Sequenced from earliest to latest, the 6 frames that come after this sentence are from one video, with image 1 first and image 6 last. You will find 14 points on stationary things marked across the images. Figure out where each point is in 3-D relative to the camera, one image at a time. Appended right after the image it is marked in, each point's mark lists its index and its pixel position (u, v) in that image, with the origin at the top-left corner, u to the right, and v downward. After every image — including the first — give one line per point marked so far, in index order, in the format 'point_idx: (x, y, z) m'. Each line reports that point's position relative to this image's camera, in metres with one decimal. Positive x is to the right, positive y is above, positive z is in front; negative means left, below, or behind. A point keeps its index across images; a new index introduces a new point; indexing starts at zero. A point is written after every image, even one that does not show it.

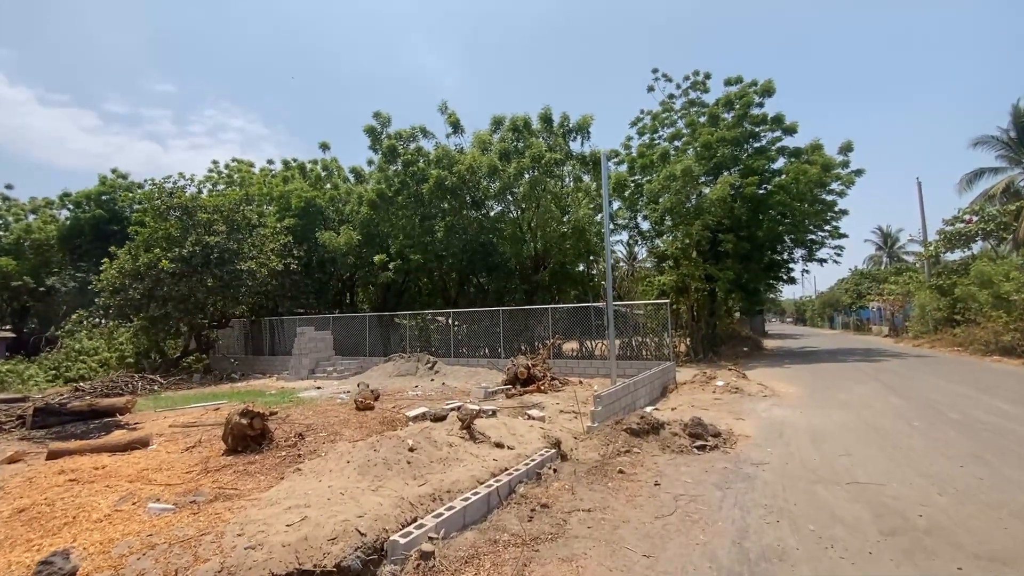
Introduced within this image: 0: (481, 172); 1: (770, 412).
0: (-1.3, +4.7, +19.6) m
1: (+4.3, -2.1, +8.1) m
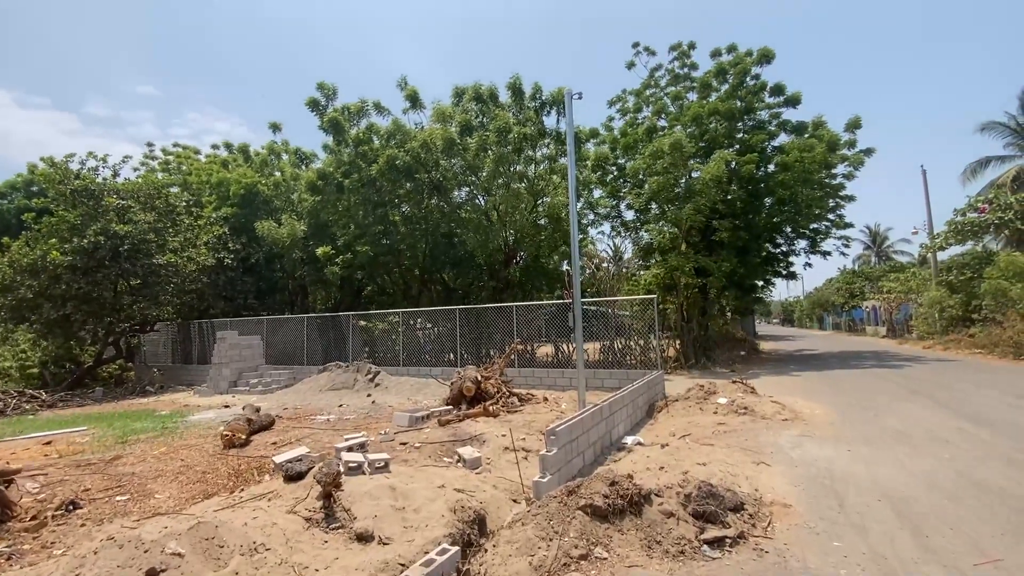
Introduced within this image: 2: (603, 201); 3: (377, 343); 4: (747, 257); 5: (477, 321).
0: (-2.6, +4.9, +17.0) m
1: (+3.4, -1.9, +5.6) m
2: (+3.6, +3.4, +18.9) m
3: (-4.1, -1.7, +14.7) m
4: (+8.3, +1.1, +17.1) m
5: (-0.9, -0.9, +13.2) m
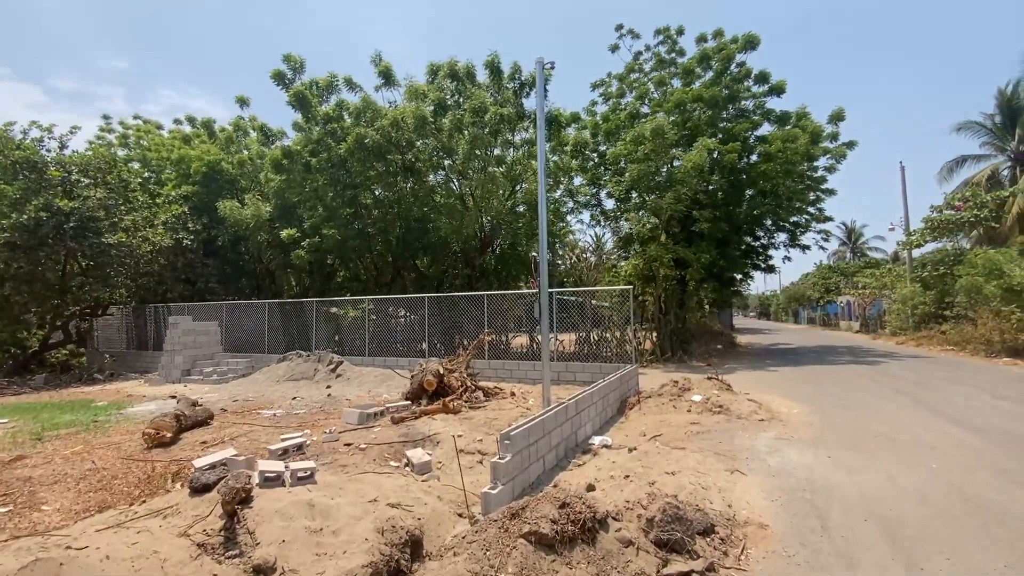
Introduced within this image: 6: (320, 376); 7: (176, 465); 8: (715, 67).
0: (-3.4, +5.3, +16.2) m
1: (+2.9, -1.8, +5.2) m
2: (+2.7, +3.8, +18.3) m
3: (-4.9, -1.3, +14.0) m
4: (+7.4, +1.3, +16.8) m
5: (-1.7, -0.6, +12.6) m
6: (-4.7, -2.2, +12.0) m
7: (-3.5, -1.9, +5.1) m
8: (+6.9, +7.6, +16.6) m
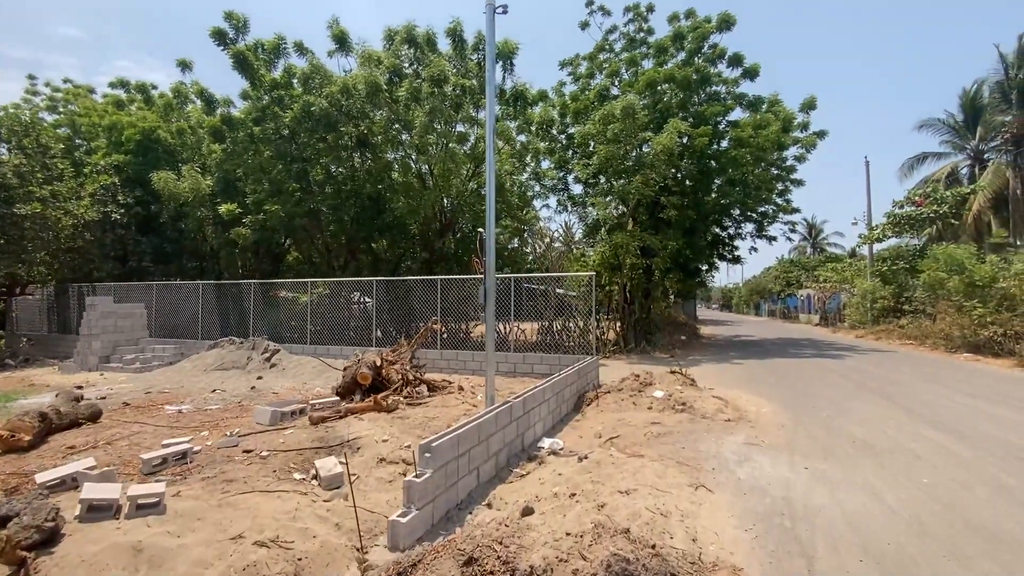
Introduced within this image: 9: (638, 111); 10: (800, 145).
0: (-4.5, +5.8, +15.0) m
1: (+2.2, -1.6, +4.5) m
2: (+1.3, +4.2, +17.5) m
3: (-6.0, -0.8, +12.8) m
4: (+6.1, +1.7, +16.3) m
5: (-2.7, -0.2, +11.6) m
6: (-5.8, -1.7, +10.8) m
7: (-4.2, -1.6, +4.1) m
8: (+5.8, +7.9, +16.0) m
9: (+3.8, +5.3, +14.5) m
10: (+9.9, +4.9, +16.6) m
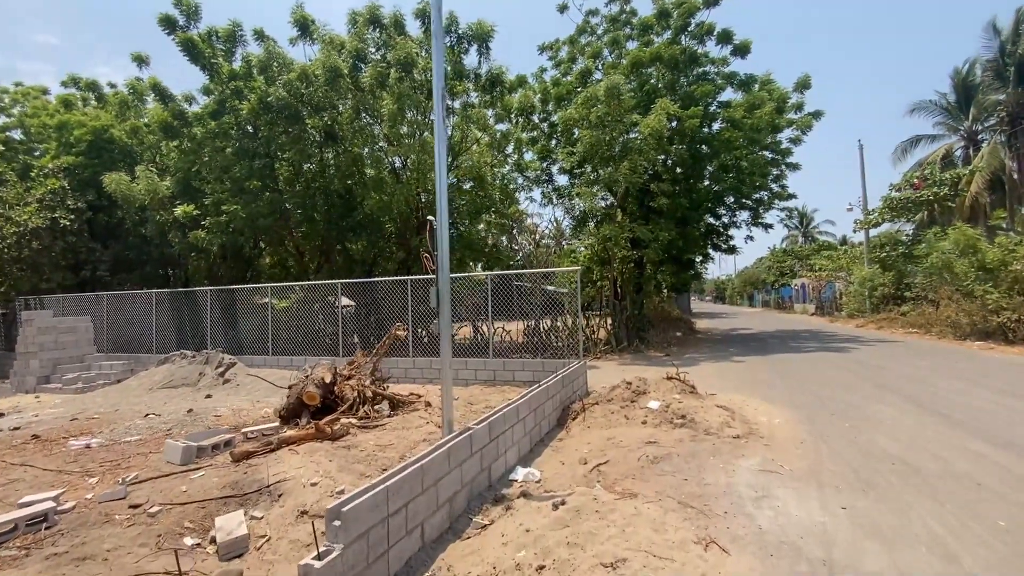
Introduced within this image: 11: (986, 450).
0: (-5.2, +5.7, +13.9) m
1: (+1.9, -1.6, +3.6) m
2: (+0.7, +4.3, +16.5) m
3: (-6.5, -0.9, +11.8) m
4: (+5.5, +1.9, +15.4) m
5: (-3.2, -0.2, +10.6) m
6: (-6.2, -1.9, +9.8) m
7: (-4.5, -1.7, +3.0) m
8: (+5.0, +8.1, +15.0) m
9: (+3.1, +5.4, +13.6) m
10: (+9.2, +5.2, +15.8) m
11: (+4.2, -1.4, +4.3) m
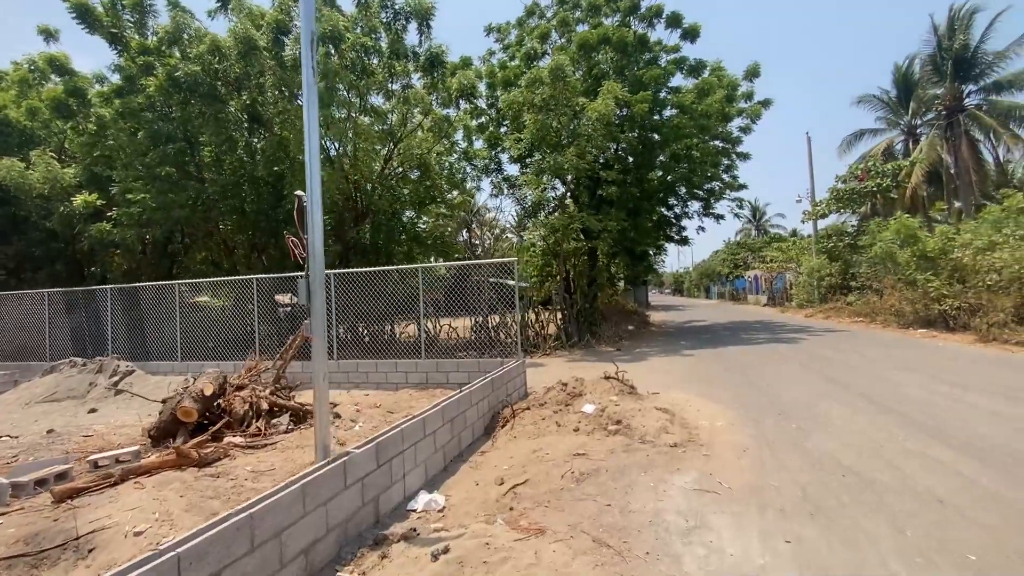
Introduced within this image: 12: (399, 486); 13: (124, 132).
0: (-6.8, +5.8, +12.7) m
1: (+1.2, -1.5, +2.9) m
2: (-1.1, +4.5, +15.7) m
3: (-7.8, -0.9, +10.5) m
4: (+3.9, +2.1, +15.0) m
5: (-4.5, -0.1, +9.6) m
6: (-7.3, -1.8, +8.5) m
7: (-5.2, -1.7, +1.9) m
8: (+3.3, +8.4, +14.5) m
9: (+1.5, +5.6, +12.9) m
10: (+7.5, +5.5, +15.6) m
11: (+3.4, -1.3, +3.9) m
12: (-0.9, -1.6, +3.9) m
13: (-10.5, +4.2, +13.1) m
